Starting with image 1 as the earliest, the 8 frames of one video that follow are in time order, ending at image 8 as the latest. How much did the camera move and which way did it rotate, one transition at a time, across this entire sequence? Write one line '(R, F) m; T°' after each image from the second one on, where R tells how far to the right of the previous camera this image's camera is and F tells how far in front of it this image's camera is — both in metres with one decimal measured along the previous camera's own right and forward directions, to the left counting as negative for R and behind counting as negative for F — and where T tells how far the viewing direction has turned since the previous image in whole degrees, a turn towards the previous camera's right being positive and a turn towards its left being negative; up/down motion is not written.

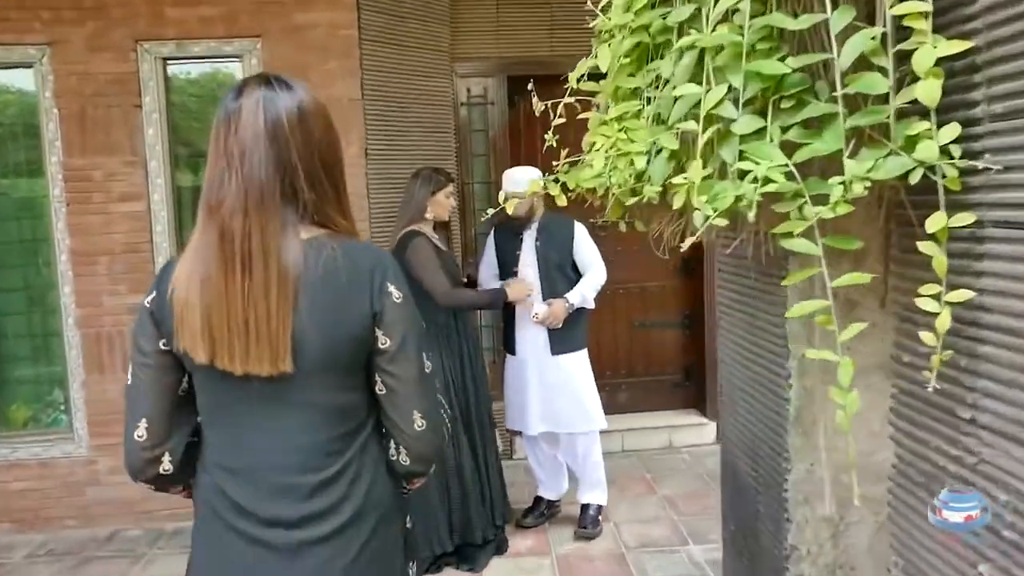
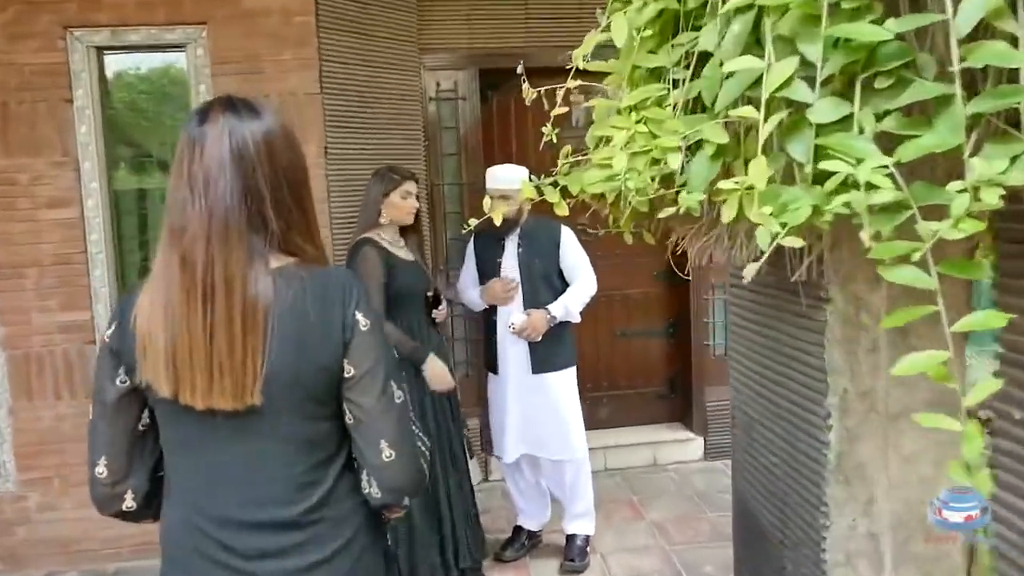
(0.0, +0.3) m; +2°
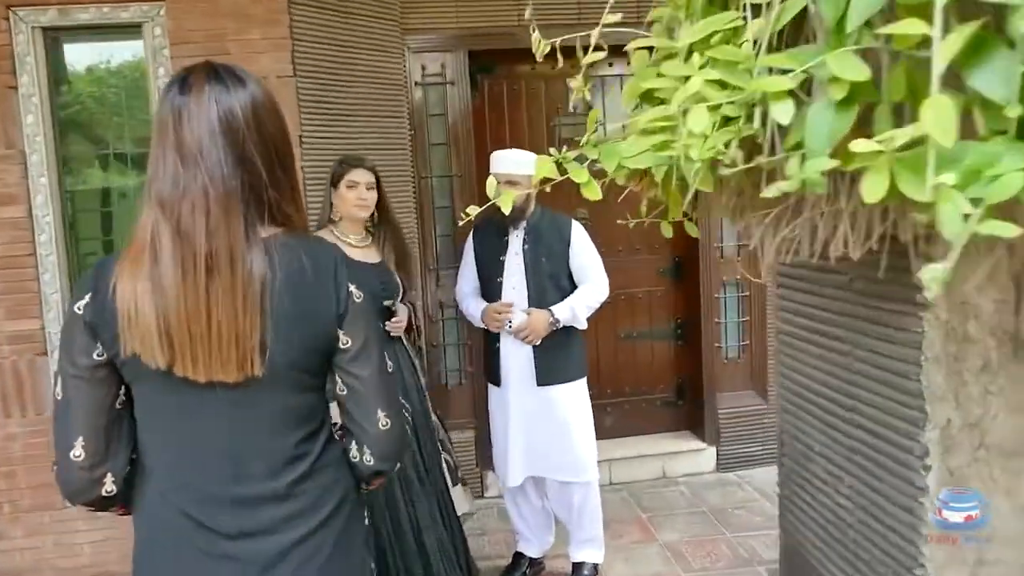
(0.0, +0.4) m; +1°
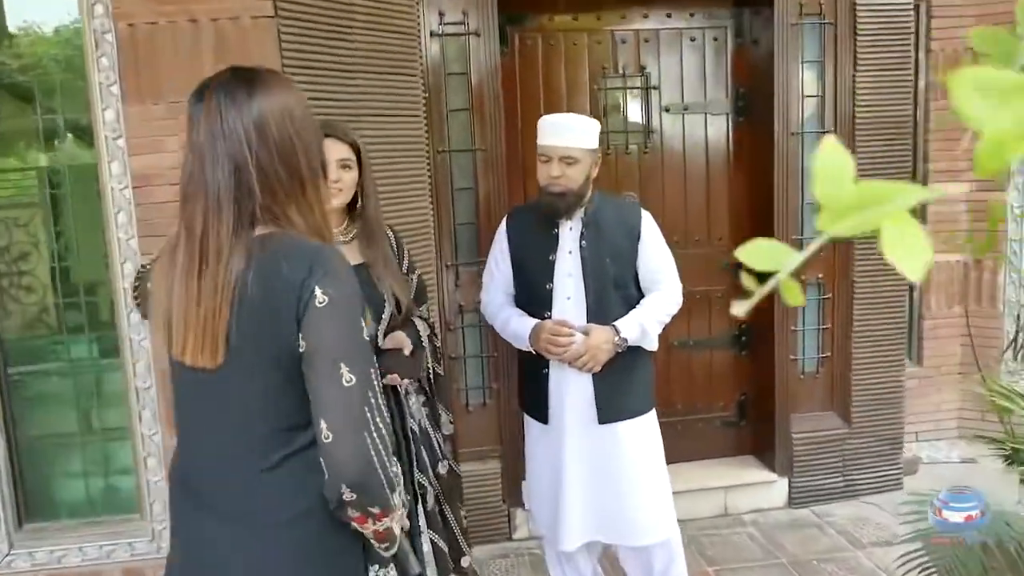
(-0.2, +0.8) m; 0°
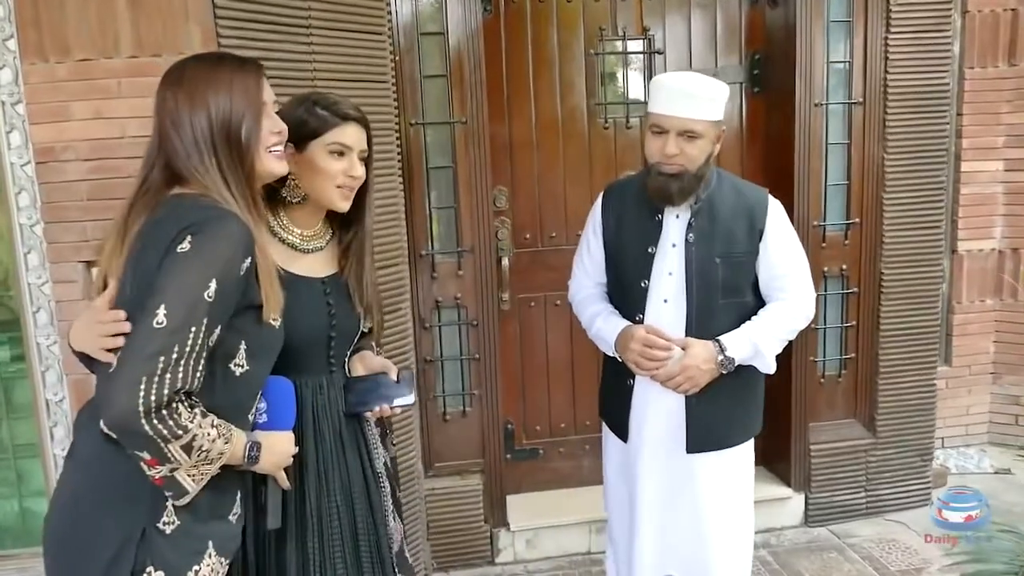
(0.0, +0.4) m; +1°
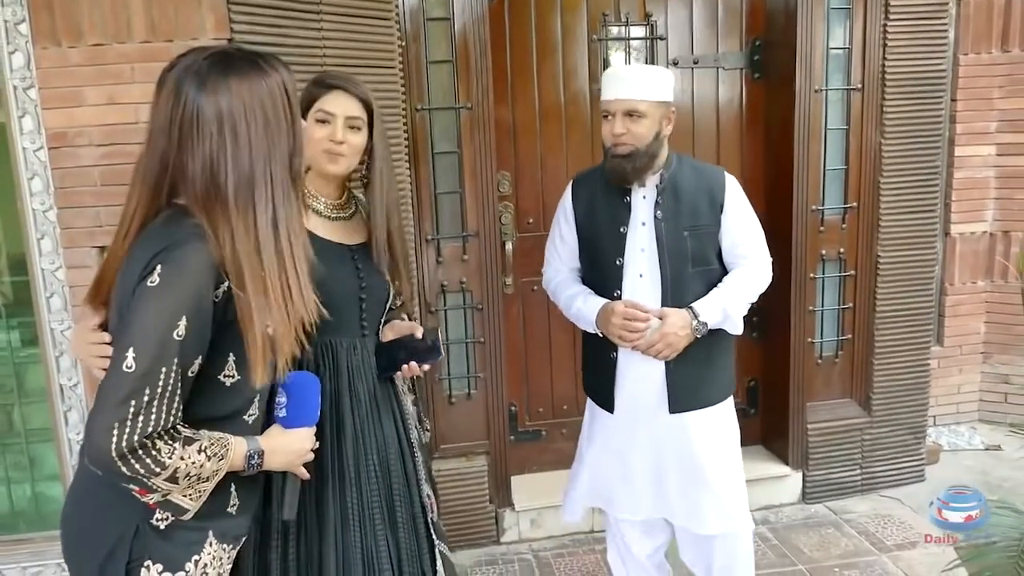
(-0.1, 0.0) m; +1°
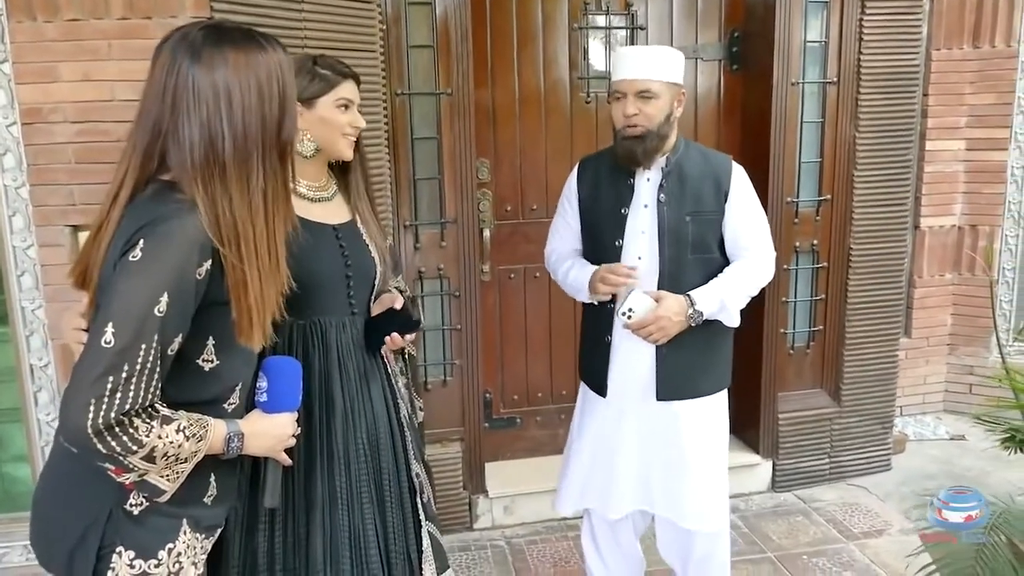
(0.0, 0.0) m; +2°
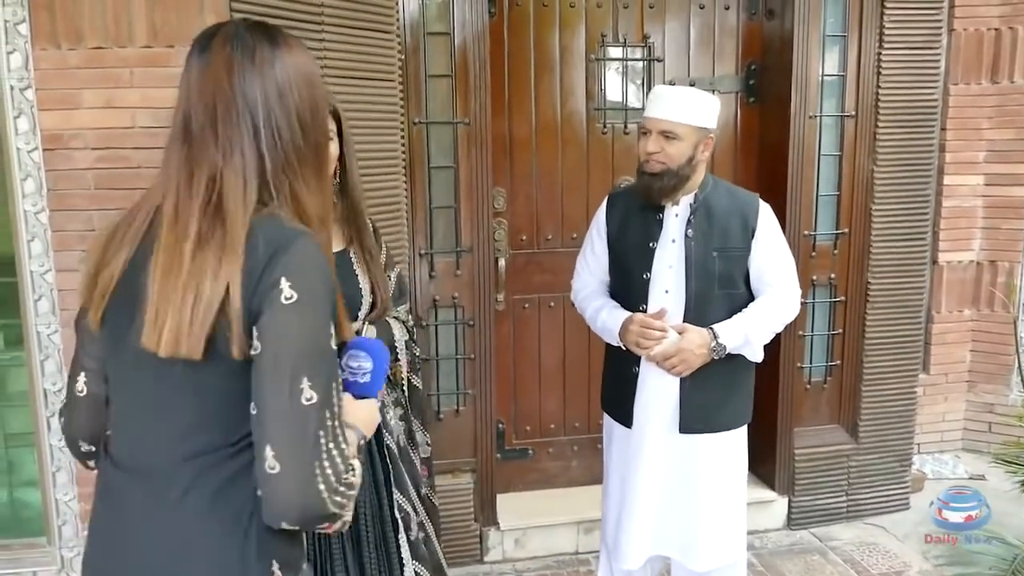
(0.0, 0.0) m; -1°
